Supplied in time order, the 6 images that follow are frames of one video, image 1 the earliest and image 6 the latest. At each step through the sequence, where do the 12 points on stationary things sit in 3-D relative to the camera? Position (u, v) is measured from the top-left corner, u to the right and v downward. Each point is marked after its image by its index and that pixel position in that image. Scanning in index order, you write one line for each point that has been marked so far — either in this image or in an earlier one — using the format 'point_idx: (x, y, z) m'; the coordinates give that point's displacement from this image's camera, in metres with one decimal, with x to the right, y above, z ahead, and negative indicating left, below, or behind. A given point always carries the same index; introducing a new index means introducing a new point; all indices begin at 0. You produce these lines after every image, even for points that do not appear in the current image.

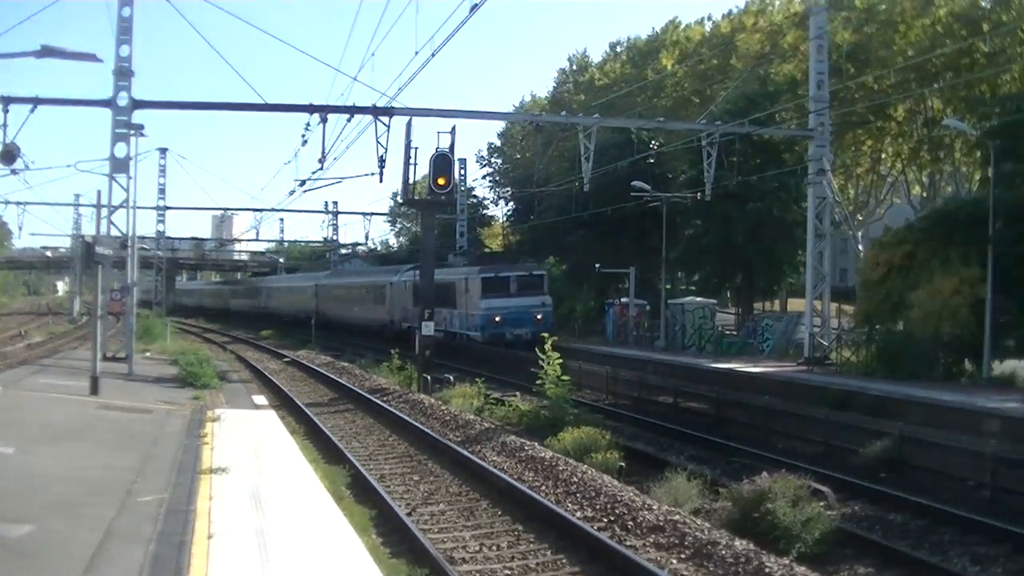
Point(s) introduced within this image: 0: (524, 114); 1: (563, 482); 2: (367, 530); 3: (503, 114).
0: (+0.2, +2.4, +15.3) m
1: (+0.7, -2.7, +15.2) m
2: (-1.7, -3.1, +14.1) m
3: (-0.1, +2.4, +15.5) m
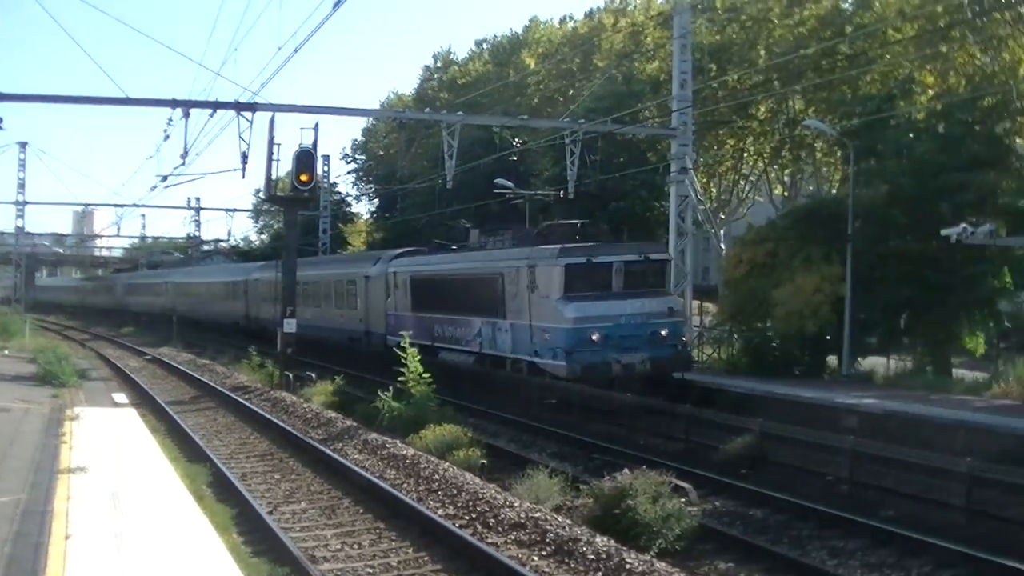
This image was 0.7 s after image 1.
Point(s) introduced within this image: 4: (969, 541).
0: (-1.7, +2.5, +15.2) m
1: (-1.2, -2.6, +15.2) m
2: (-3.6, -3.0, +14.0) m
3: (-2.0, +2.5, +15.4) m
4: (+5.4, -2.8, +12.3) m
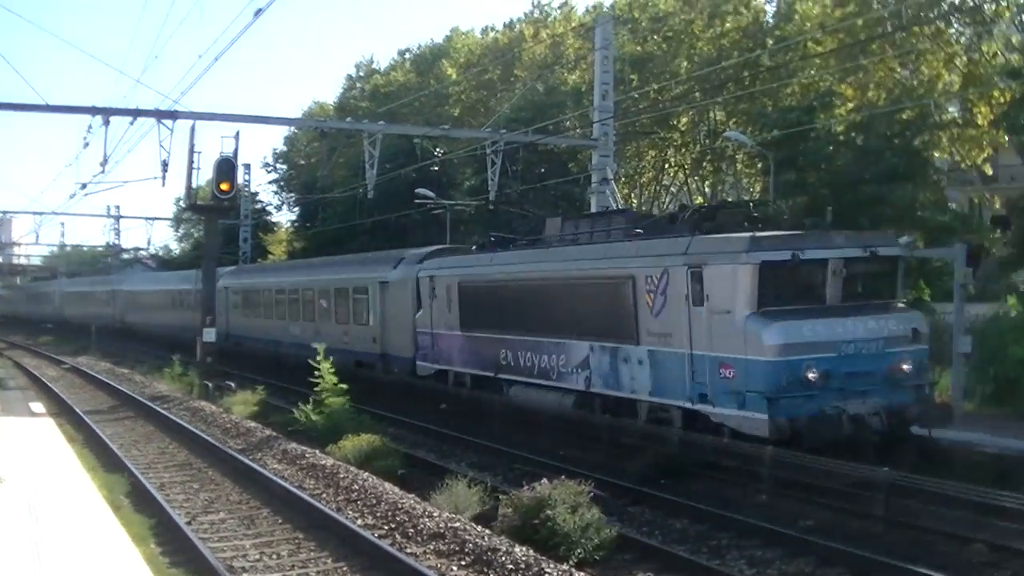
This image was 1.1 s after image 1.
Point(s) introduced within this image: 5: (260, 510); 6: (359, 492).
0: (-2.8, +2.3, +15.2) m
1: (-2.3, -2.8, +15.1) m
2: (-4.6, -3.2, +13.9) m
3: (-3.1, +2.3, +15.4) m
4: (+4.3, -2.9, +12.4) m
5: (-3.4, -3.0, +15.0) m
6: (-2.1, -2.8, +15.1) m
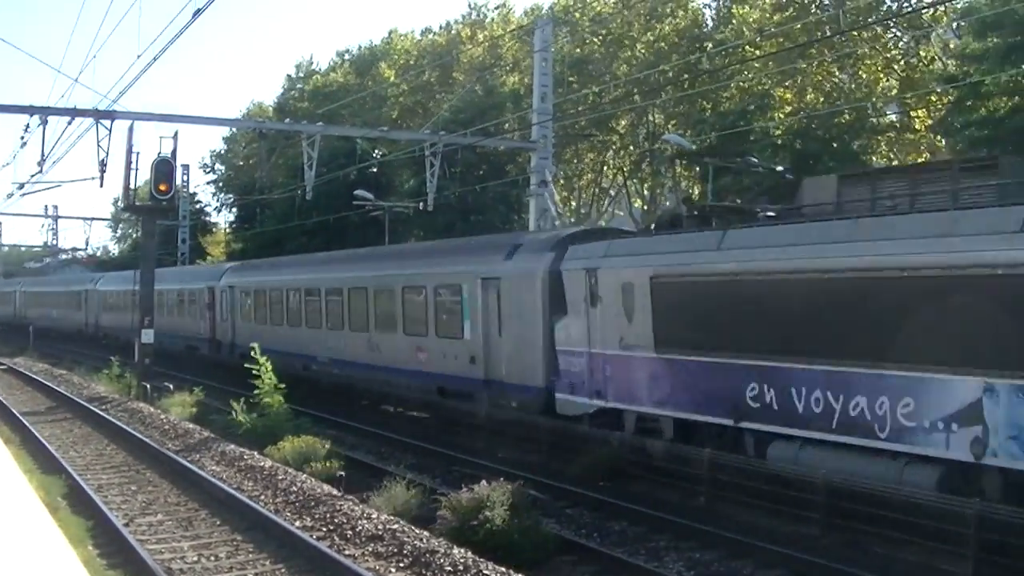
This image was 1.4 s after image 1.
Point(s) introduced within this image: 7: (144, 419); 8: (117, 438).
0: (-3.6, +2.3, +15.1) m
1: (-3.1, -2.8, +15.1) m
2: (-5.5, -3.2, +13.9) m
3: (-3.9, +2.3, +15.3) m
4: (+3.5, -3.0, +12.5) m
5: (-4.3, -3.0, +15.0) m
6: (-2.9, -2.8, +15.1) m
7: (-6.6, -2.4, +19.7) m
8: (-6.8, -2.6, +18.8) m
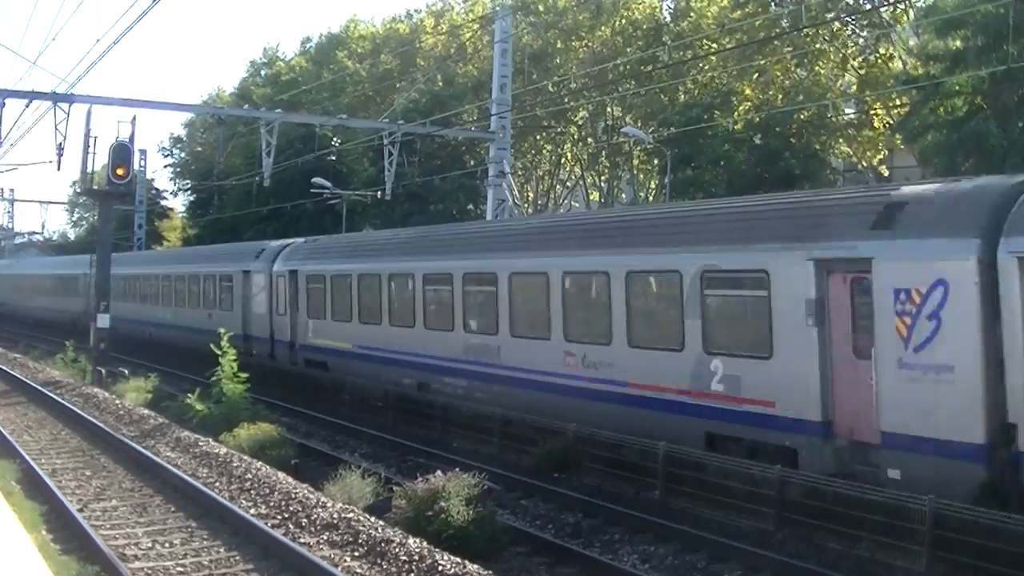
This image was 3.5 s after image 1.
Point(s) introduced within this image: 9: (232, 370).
0: (-4.2, +2.5, +15.0) m
1: (-3.8, -2.6, +15.1) m
2: (-6.1, -3.0, +13.9) m
3: (-4.5, +2.5, +15.2) m
4: (+2.9, -2.9, +12.5) m
5: (-4.9, -2.8, +15.0) m
6: (-3.5, -2.6, +15.0) m
7: (-7.3, -2.1, +19.7) m
8: (-7.4, -2.3, +18.8) m
9: (-4.9, -1.5, +19.3) m
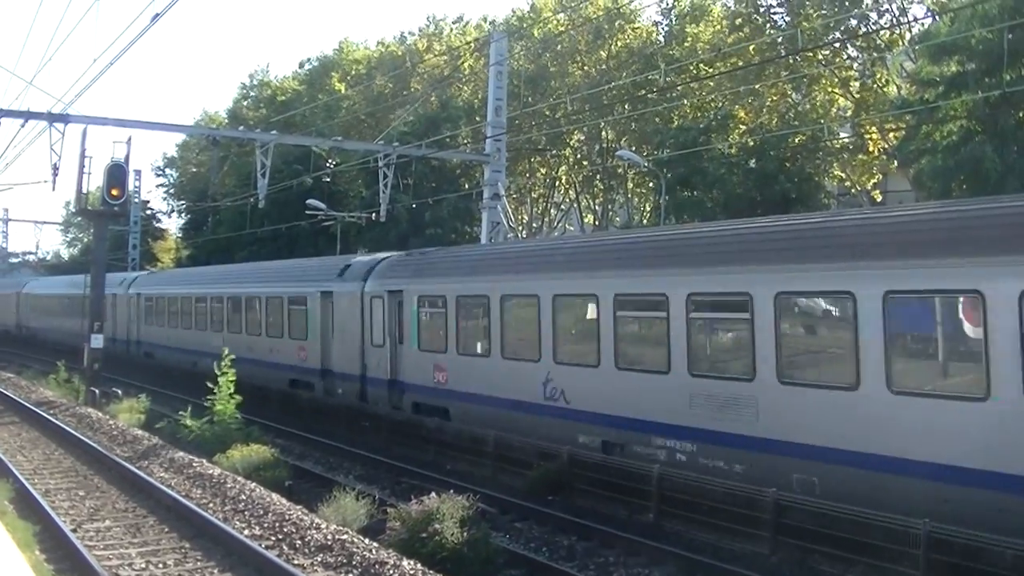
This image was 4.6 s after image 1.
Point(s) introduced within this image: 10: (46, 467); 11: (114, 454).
0: (-4.2, +2.2, +15.0) m
1: (-3.8, -2.9, +15.1) m
2: (-6.2, -3.3, +13.8) m
3: (-4.5, +2.2, +15.2) m
4: (+2.8, -3.2, +12.5) m
5: (-5.0, -3.1, +14.9) m
6: (-3.6, -2.9, +15.0) m
7: (-7.3, -2.4, +19.6) m
8: (-7.5, -2.6, +18.8) m
9: (-5.0, -1.8, +19.3) m
10: (-7.3, -2.8, +17.4) m
11: (-6.4, -2.6, +17.7) m
